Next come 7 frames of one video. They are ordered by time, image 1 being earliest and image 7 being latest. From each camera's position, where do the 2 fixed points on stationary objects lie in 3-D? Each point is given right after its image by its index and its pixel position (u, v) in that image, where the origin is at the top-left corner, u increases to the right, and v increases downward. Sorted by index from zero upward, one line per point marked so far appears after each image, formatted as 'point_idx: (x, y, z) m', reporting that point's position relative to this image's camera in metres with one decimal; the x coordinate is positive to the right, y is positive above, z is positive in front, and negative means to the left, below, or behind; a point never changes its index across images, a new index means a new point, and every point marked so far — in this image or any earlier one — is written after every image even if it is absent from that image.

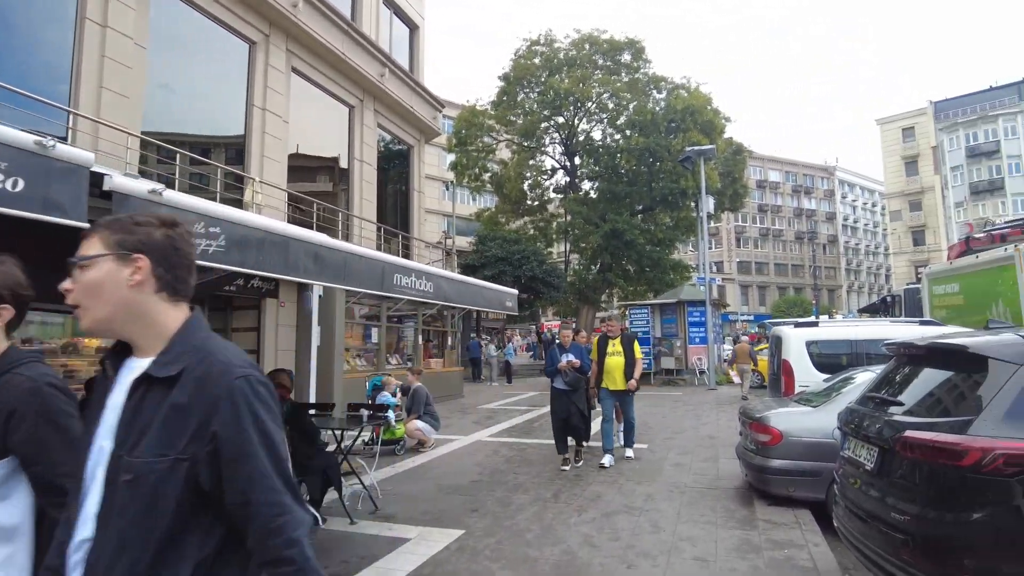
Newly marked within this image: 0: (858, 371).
0: (+3.4, -0.8, +6.5) m
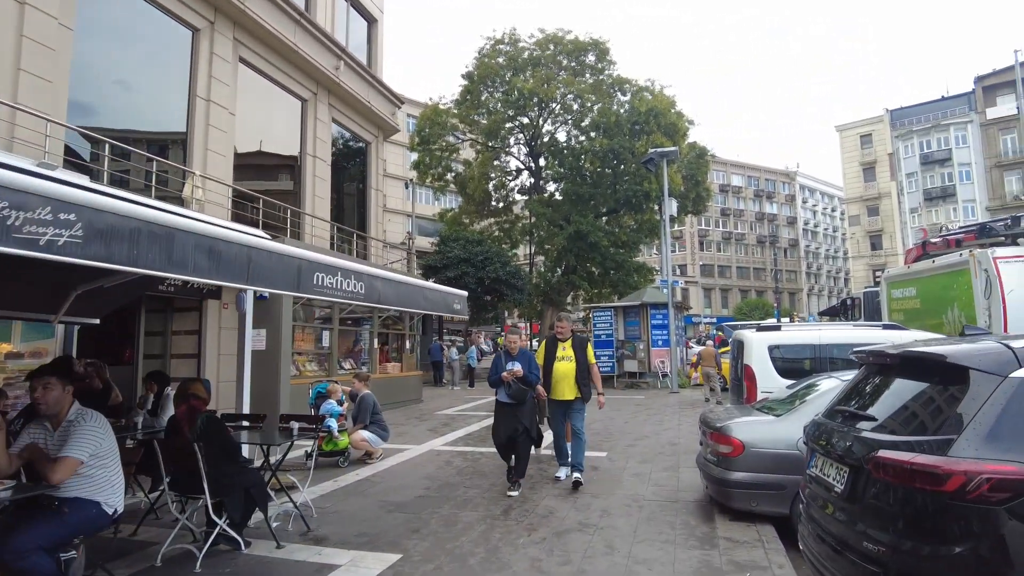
0: (+3.0, -0.9, +6.3) m
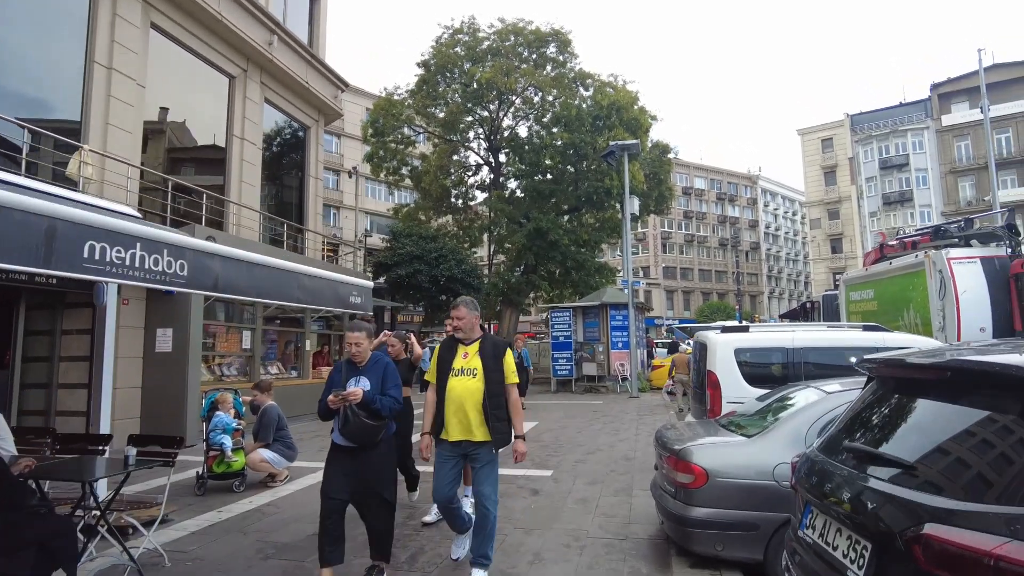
0: (+2.3, -0.8, +5.3) m
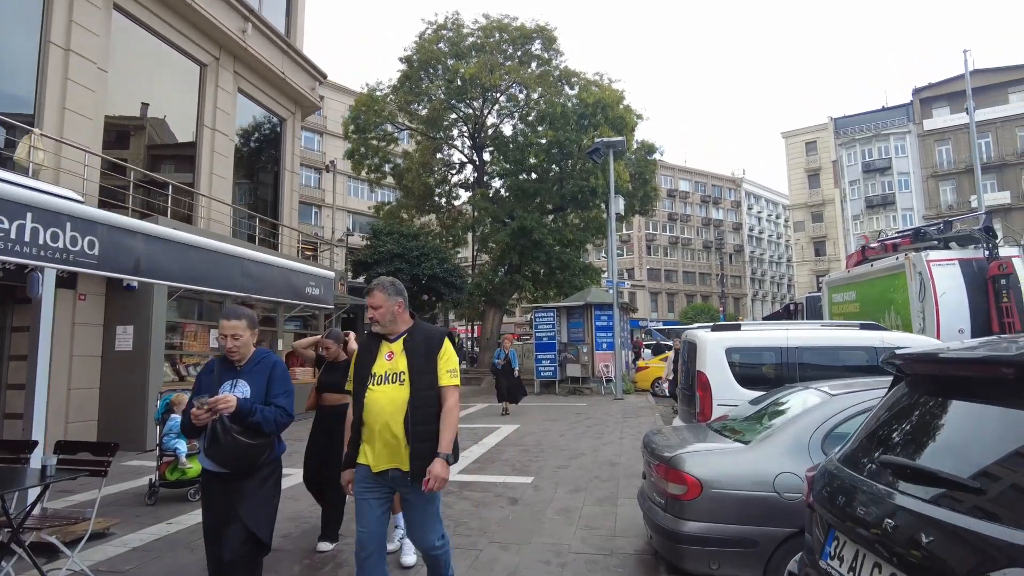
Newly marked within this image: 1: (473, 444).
0: (+2.2, -0.8, +5.0) m
1: (-0.5, -2.1, +8.9) m
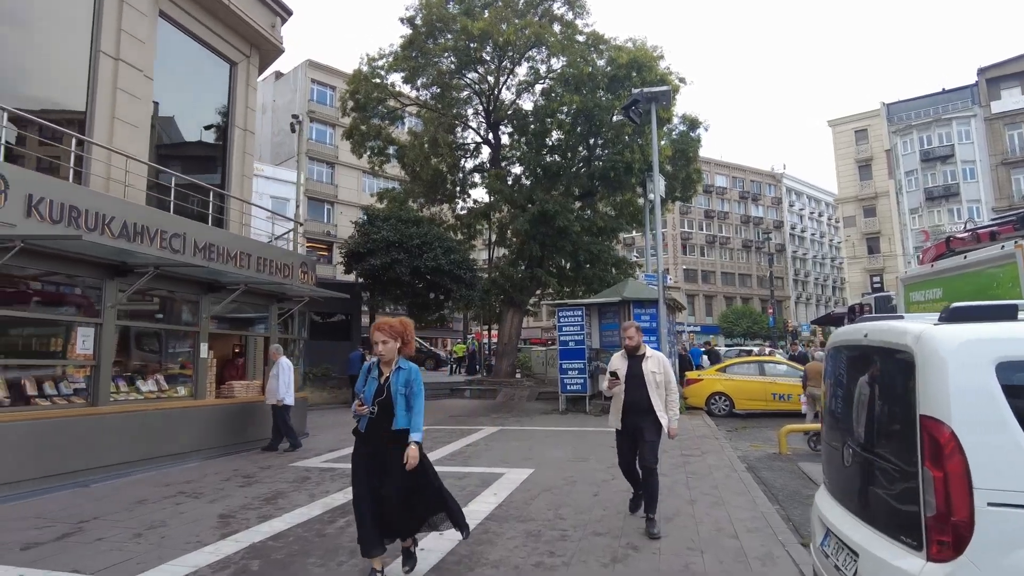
0: (+2.0, -0.5, +1.4) m
1: (-0.5, -1.9, +5.5) m
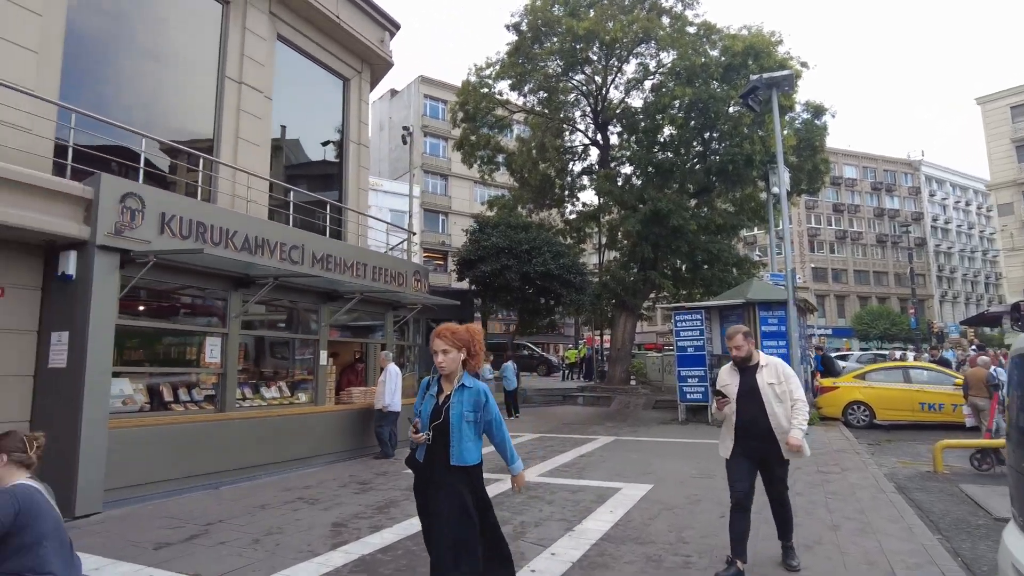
0: (+2.2, -0.4, +0.8) m
1: (+0.4, -1.9, +5.1) m
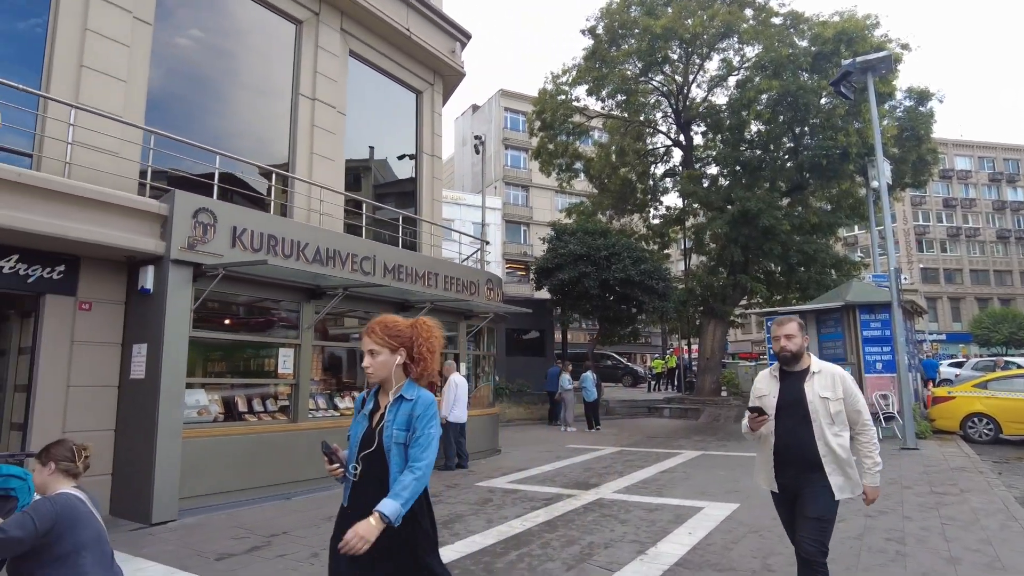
0: (+2.0, -0.3, +0.2) m
1: (+0.9, -1.9, +4.7) m
